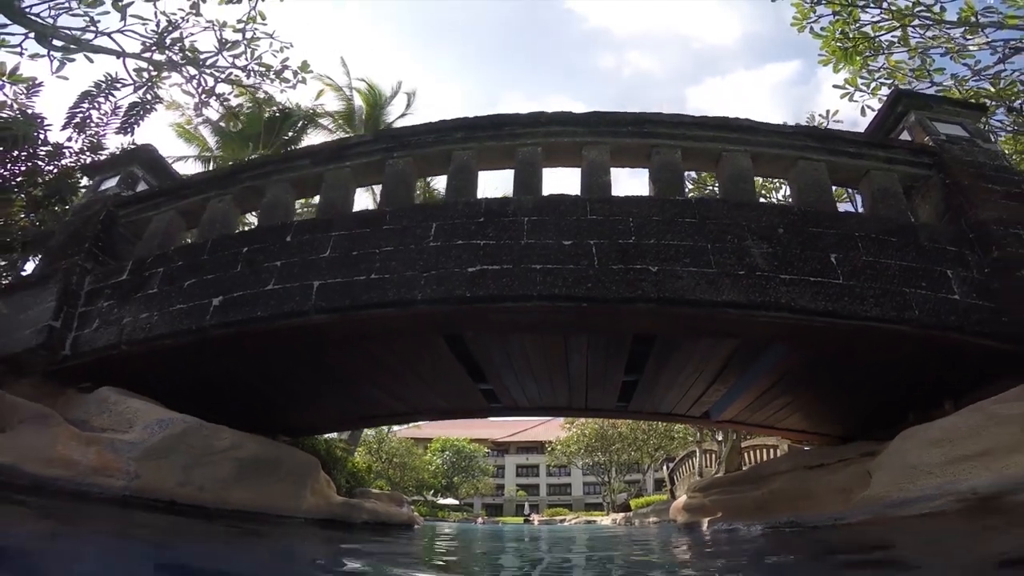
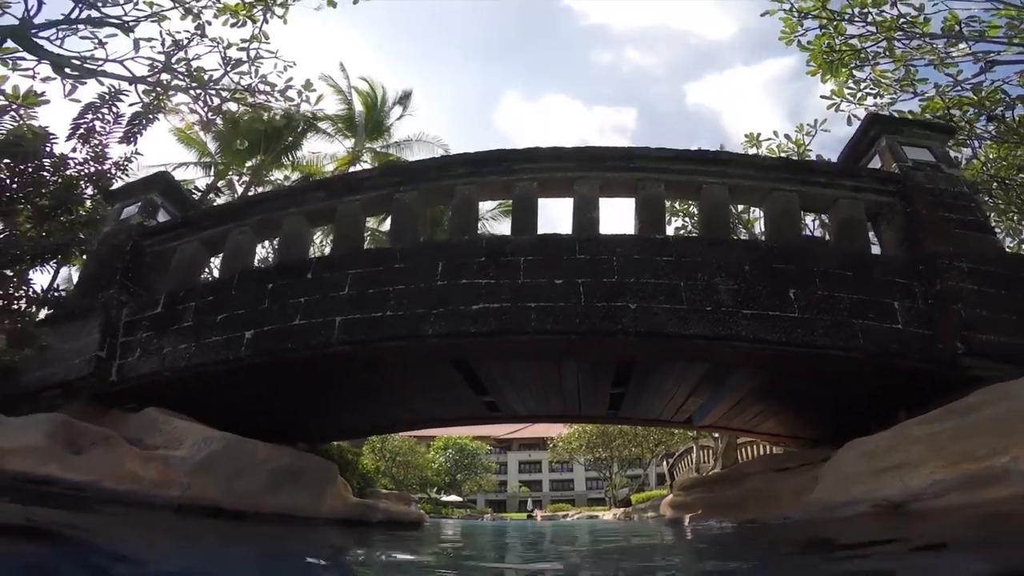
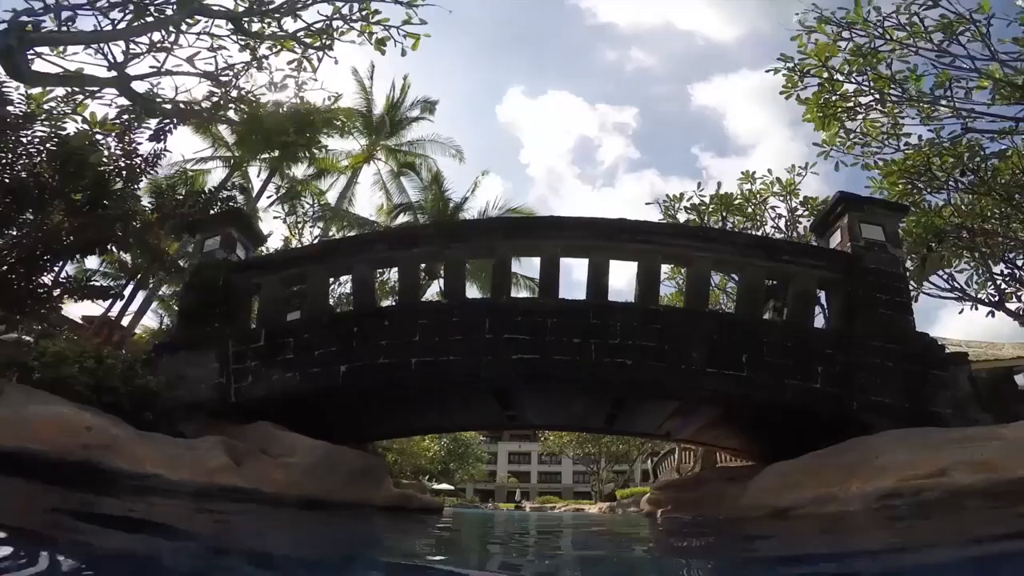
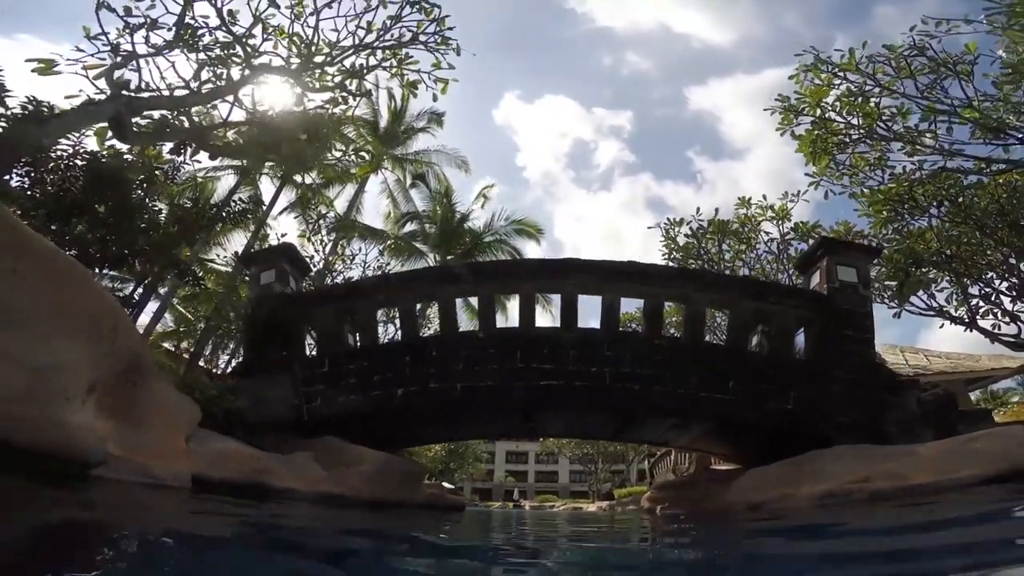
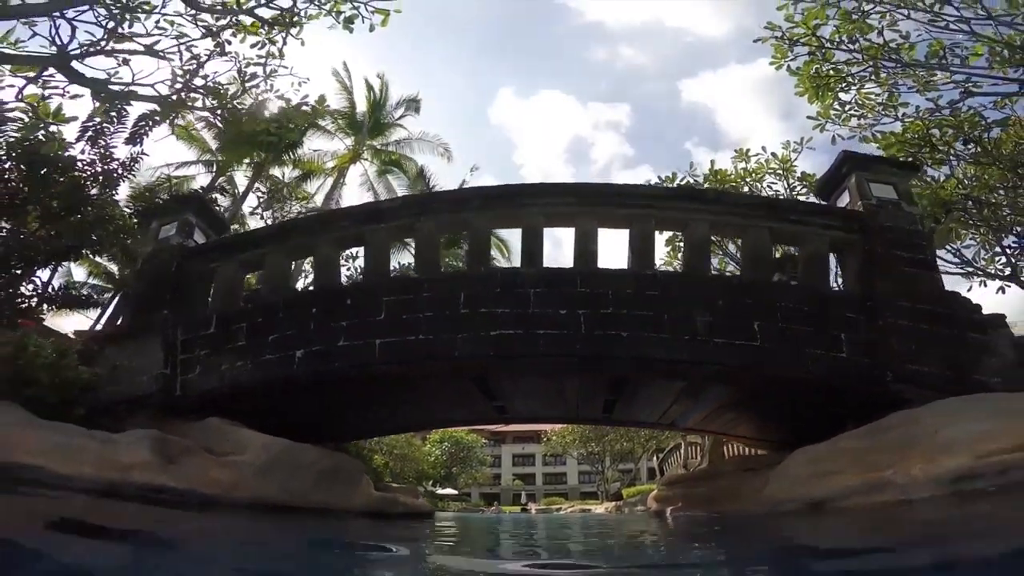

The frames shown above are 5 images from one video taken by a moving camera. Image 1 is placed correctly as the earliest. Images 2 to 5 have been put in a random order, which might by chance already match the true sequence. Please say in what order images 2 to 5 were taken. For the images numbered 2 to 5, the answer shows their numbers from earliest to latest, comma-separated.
2, 5, 3, 4
